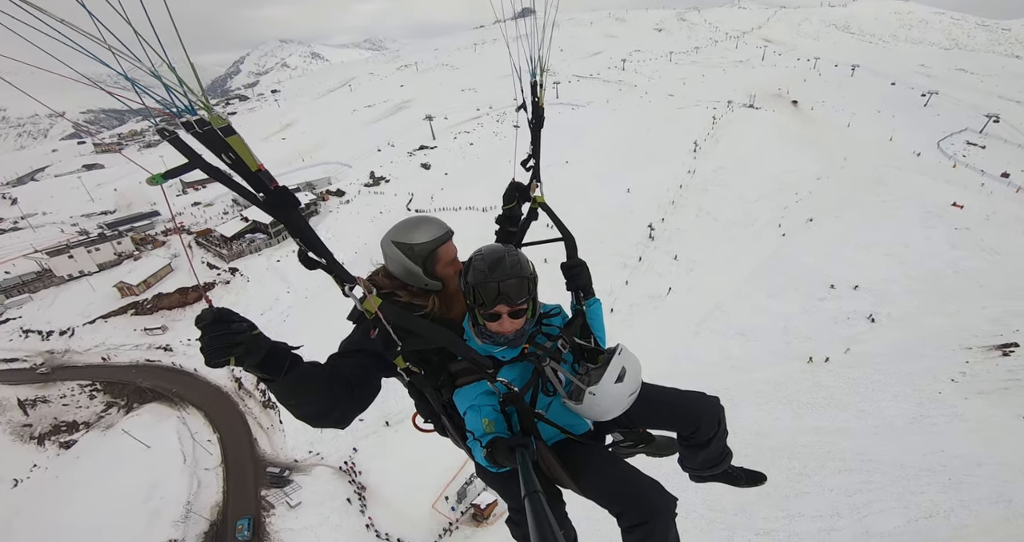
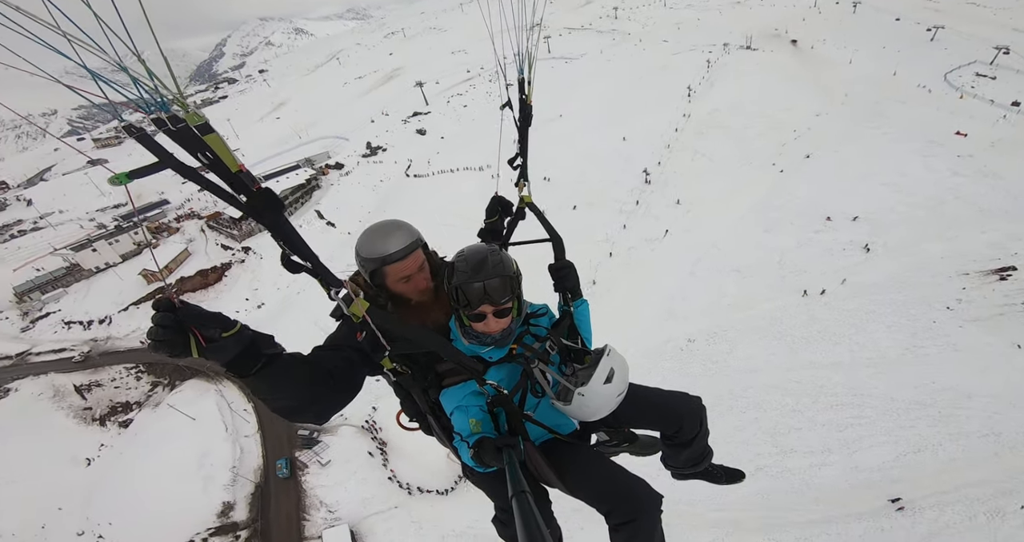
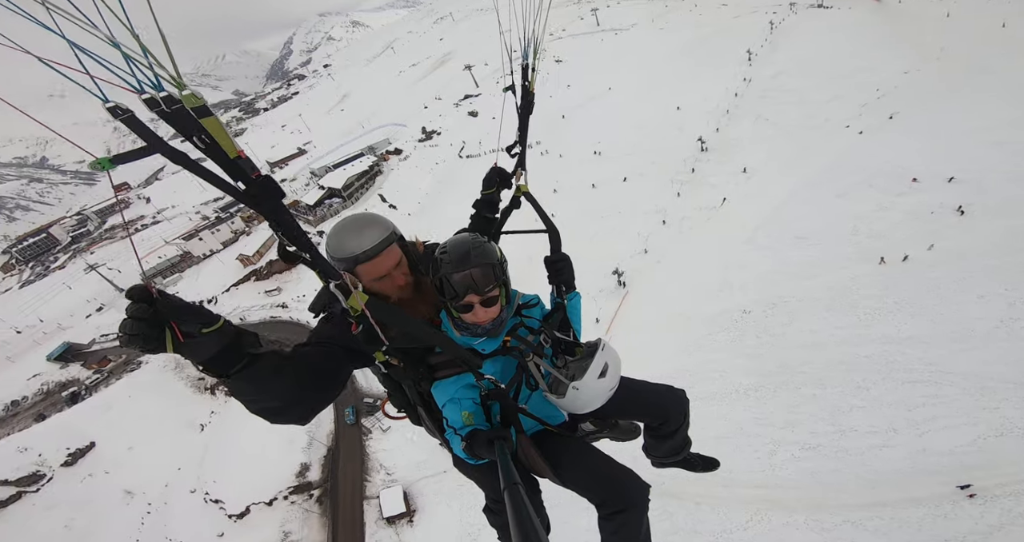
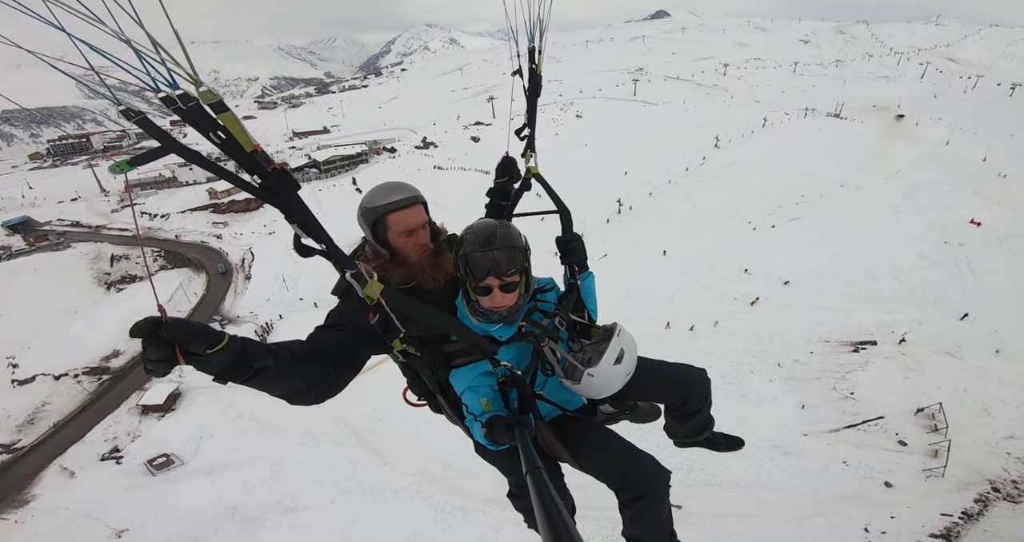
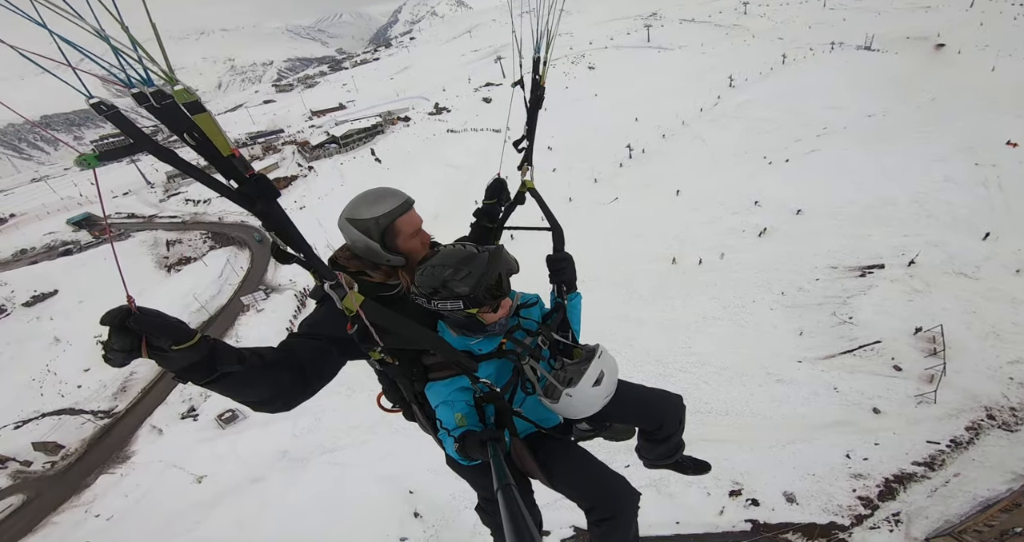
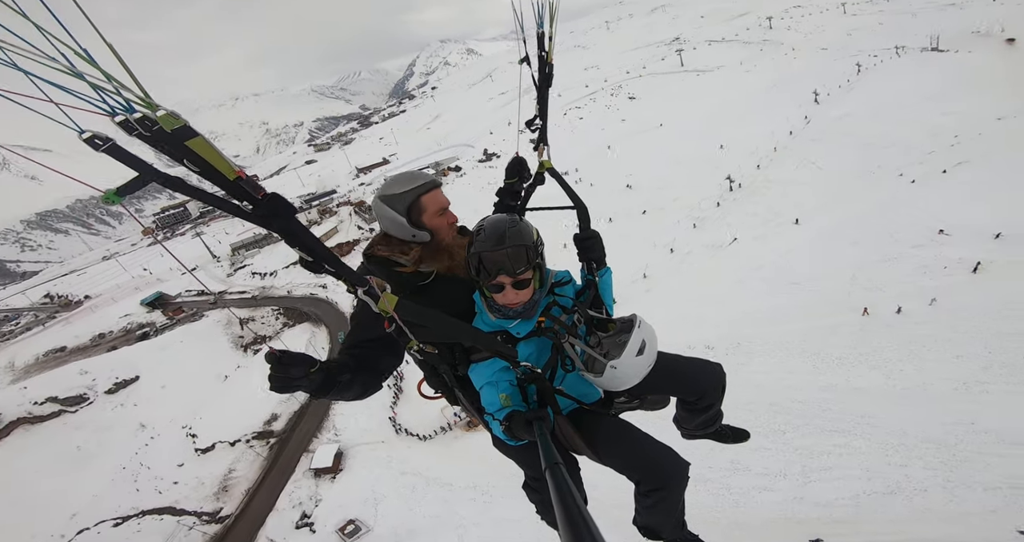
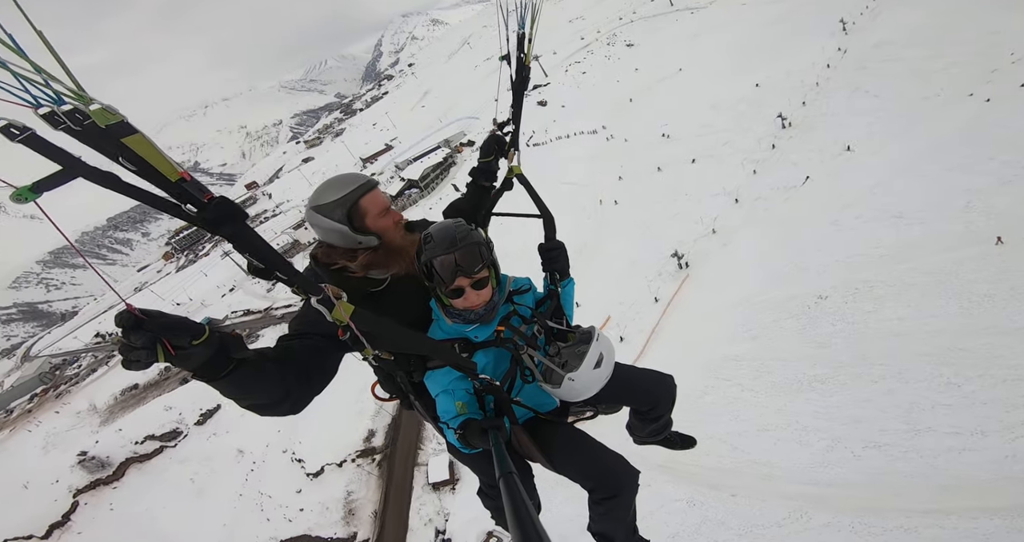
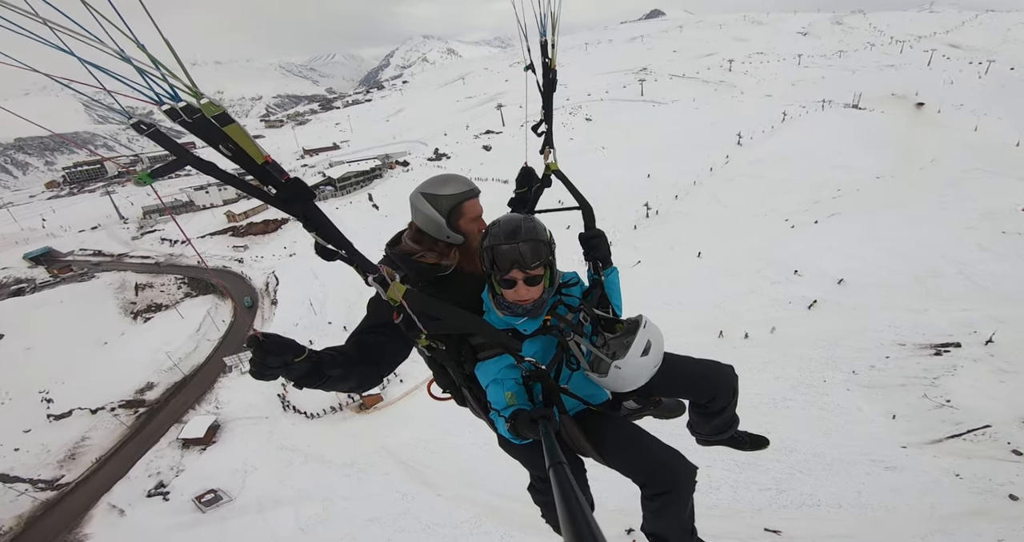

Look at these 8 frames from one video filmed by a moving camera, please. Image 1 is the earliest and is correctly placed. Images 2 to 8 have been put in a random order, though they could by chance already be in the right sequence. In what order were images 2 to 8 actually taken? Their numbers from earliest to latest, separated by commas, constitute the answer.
2, 3, 7, 6, 8, 4, 5
